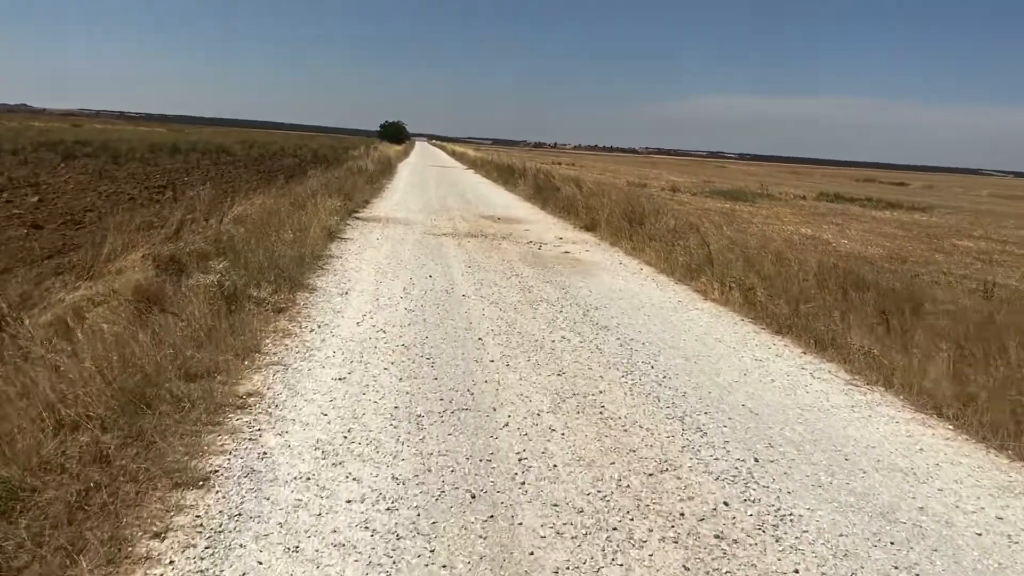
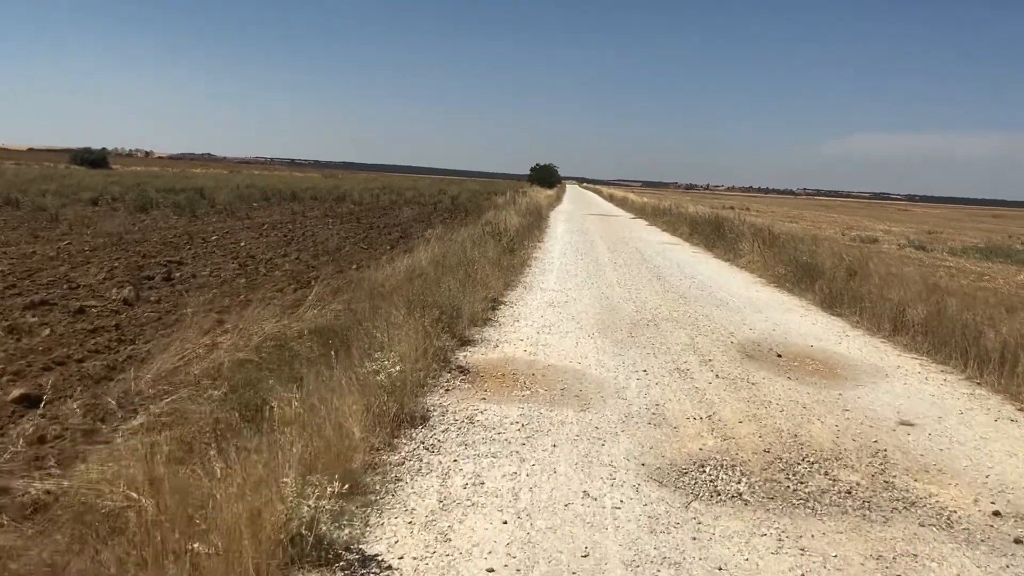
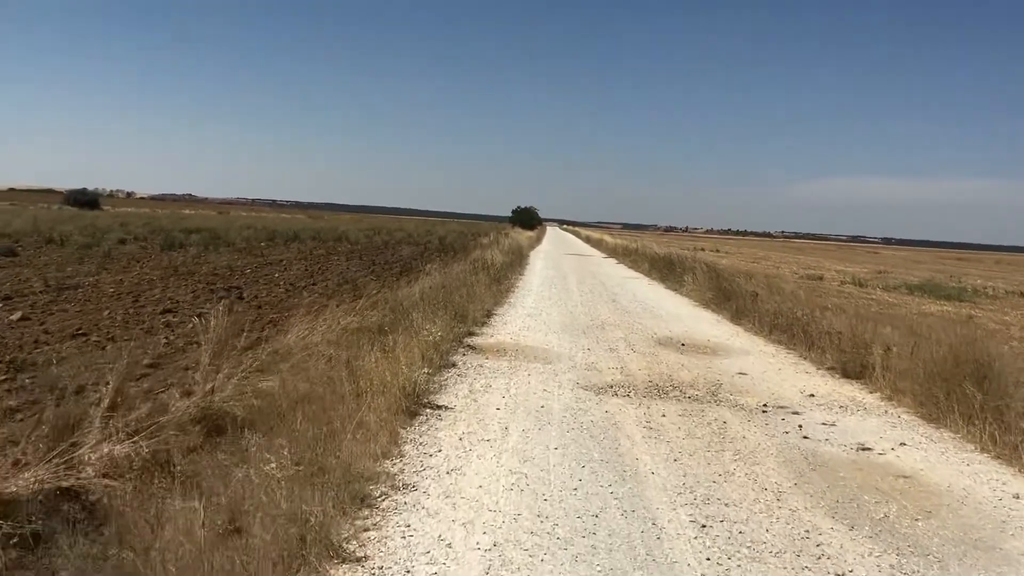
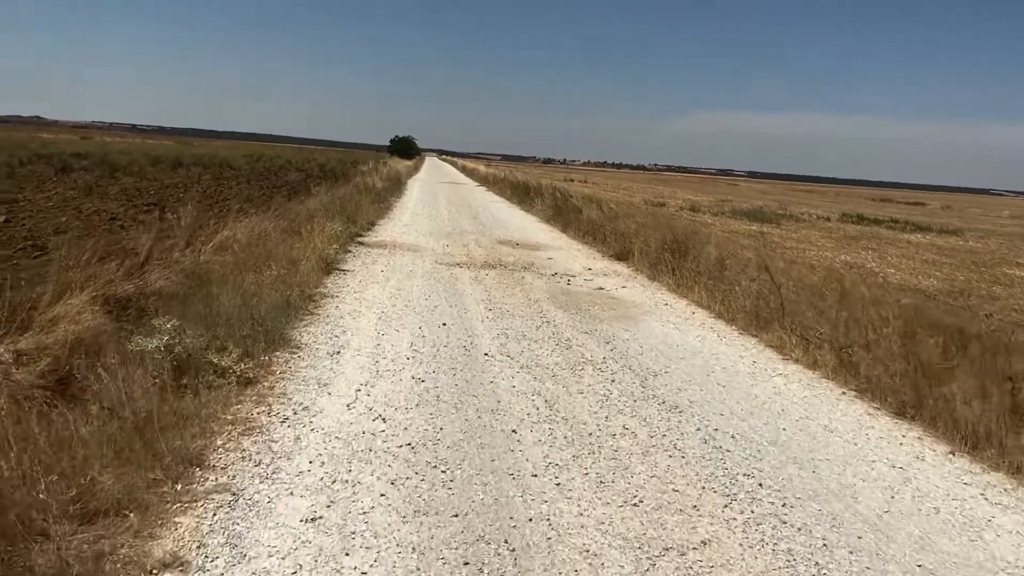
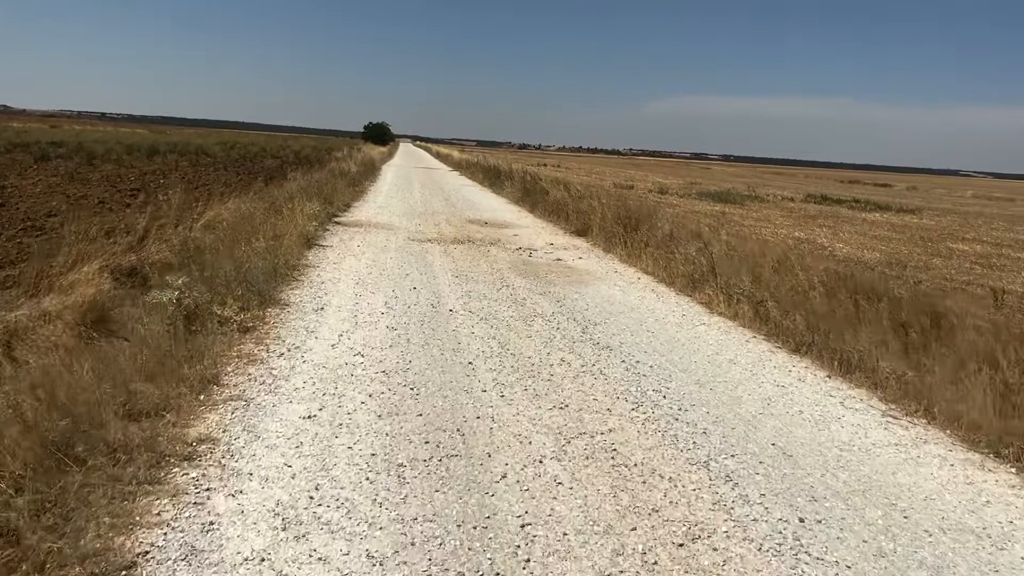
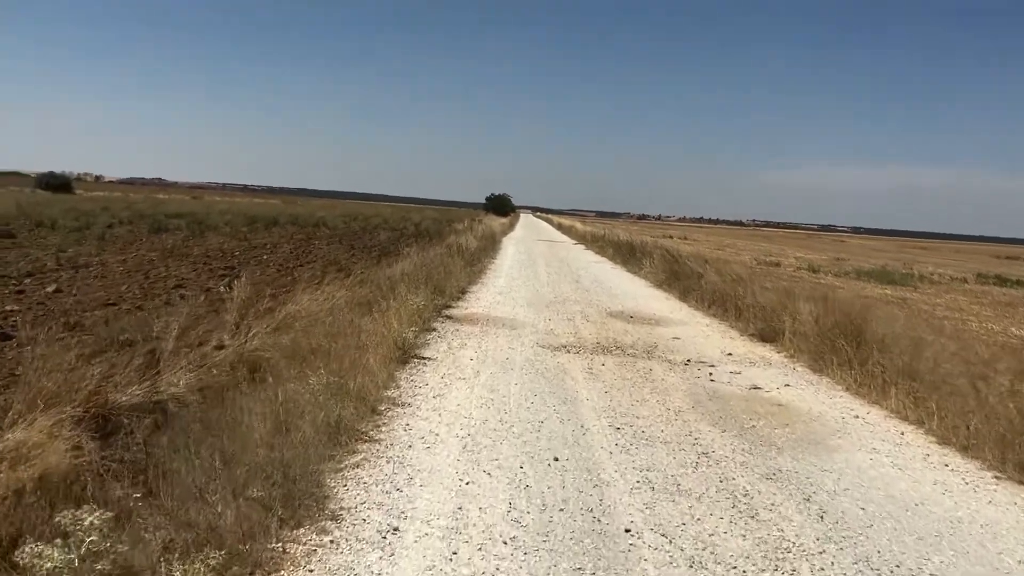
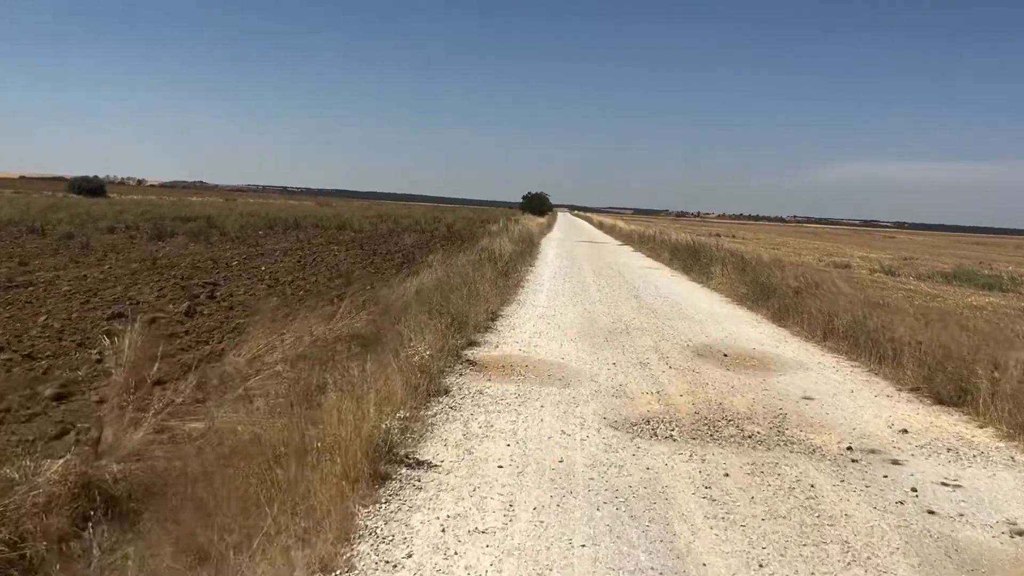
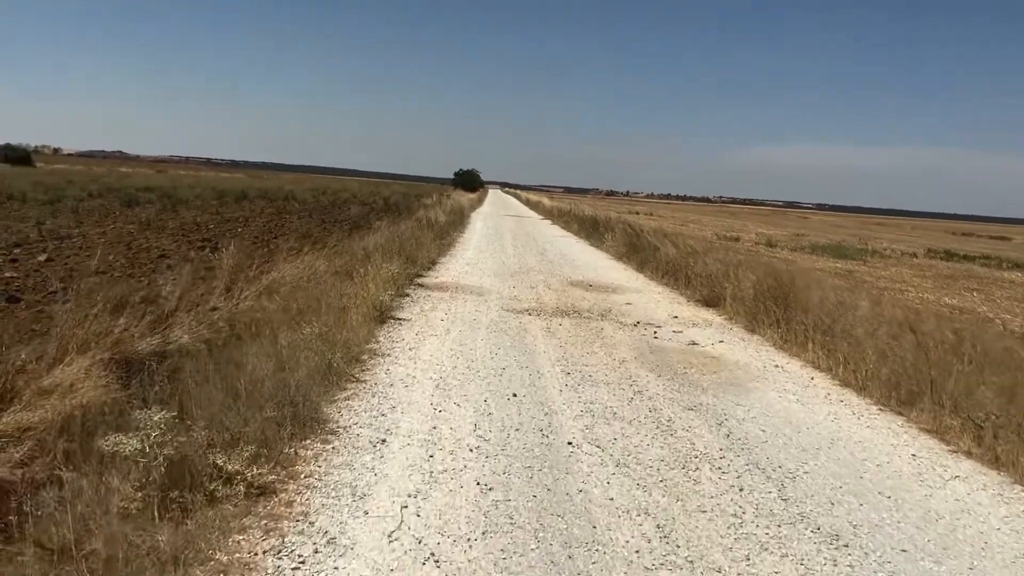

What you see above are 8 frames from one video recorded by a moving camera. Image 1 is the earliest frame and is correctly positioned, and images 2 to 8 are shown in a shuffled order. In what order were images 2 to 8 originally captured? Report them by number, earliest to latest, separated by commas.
5, 4, 8, 6, 3, 7, 2
